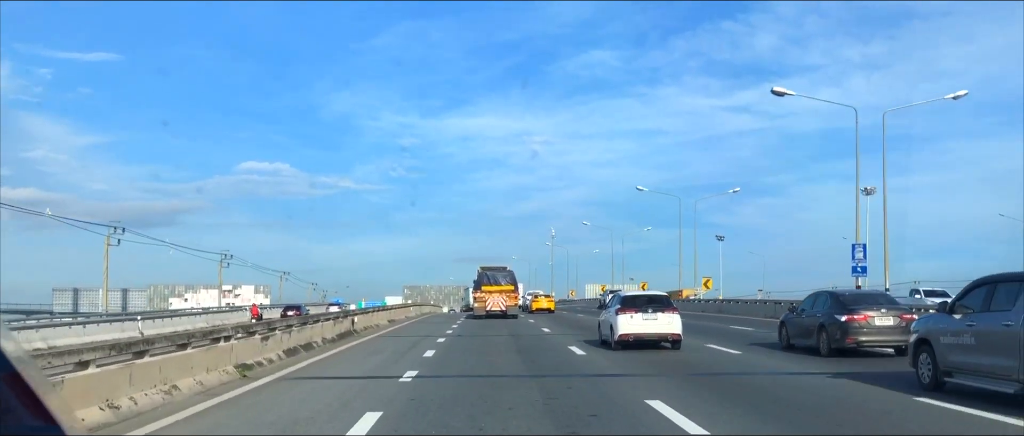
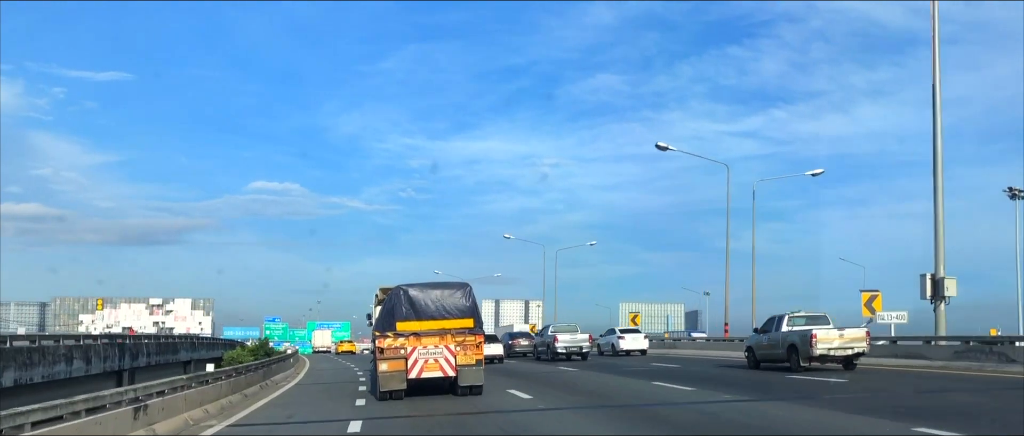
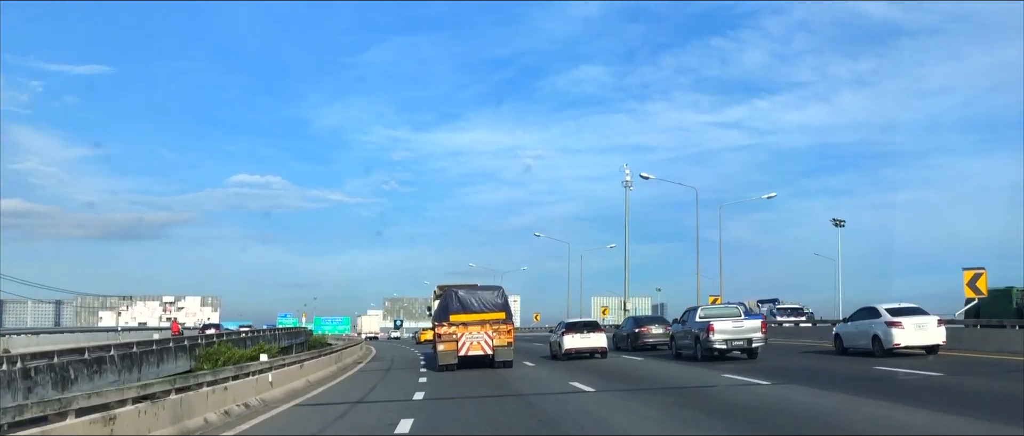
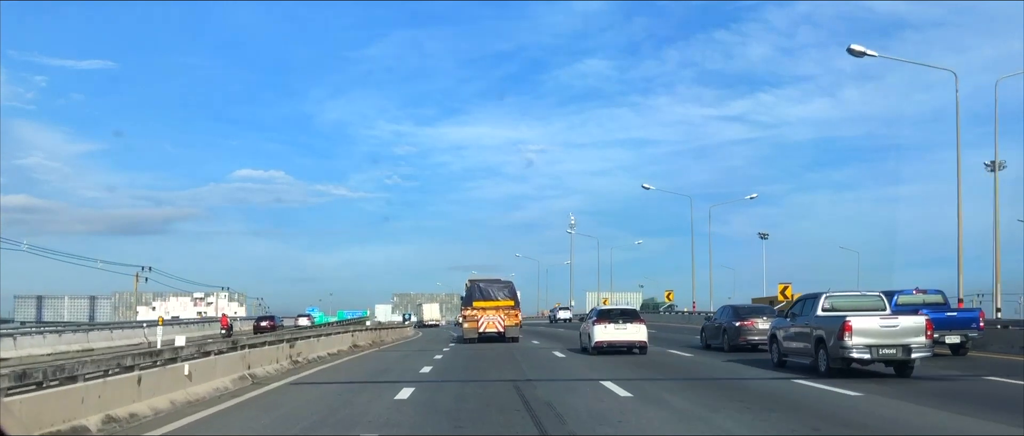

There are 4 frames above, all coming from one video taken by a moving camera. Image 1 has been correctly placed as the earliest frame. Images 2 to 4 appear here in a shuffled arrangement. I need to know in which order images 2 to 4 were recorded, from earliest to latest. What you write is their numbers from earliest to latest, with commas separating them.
4, 3, 2
